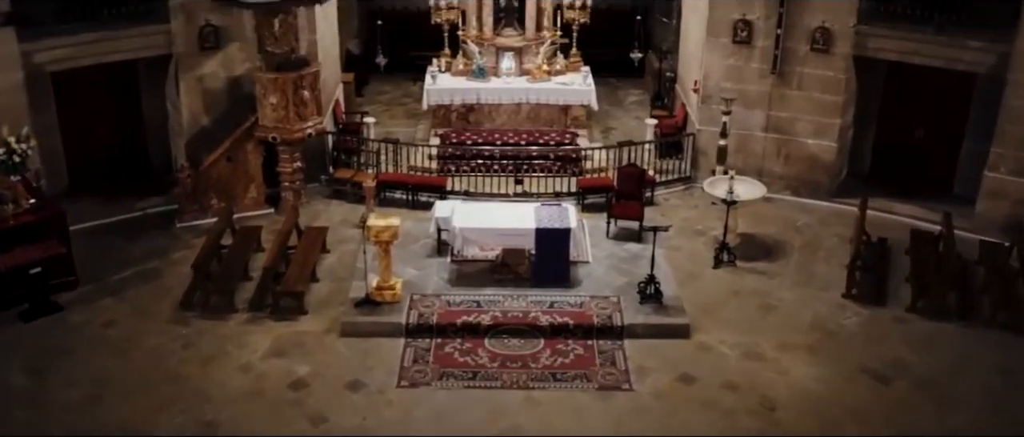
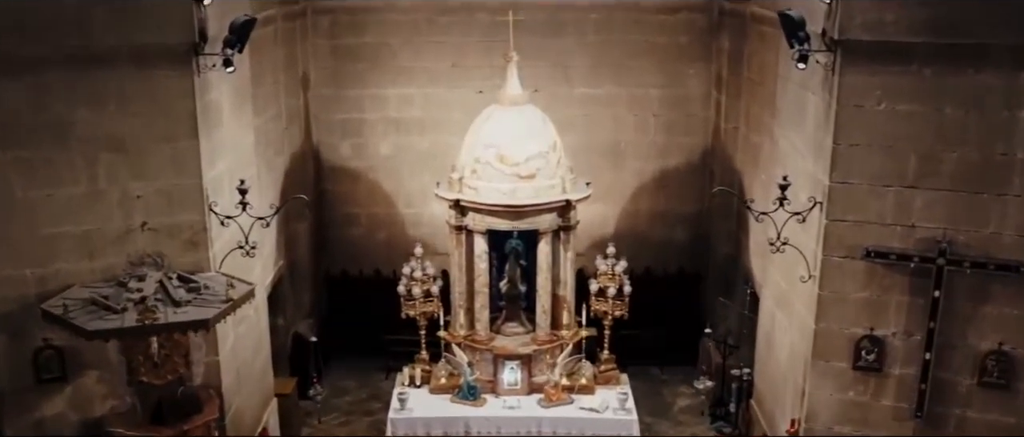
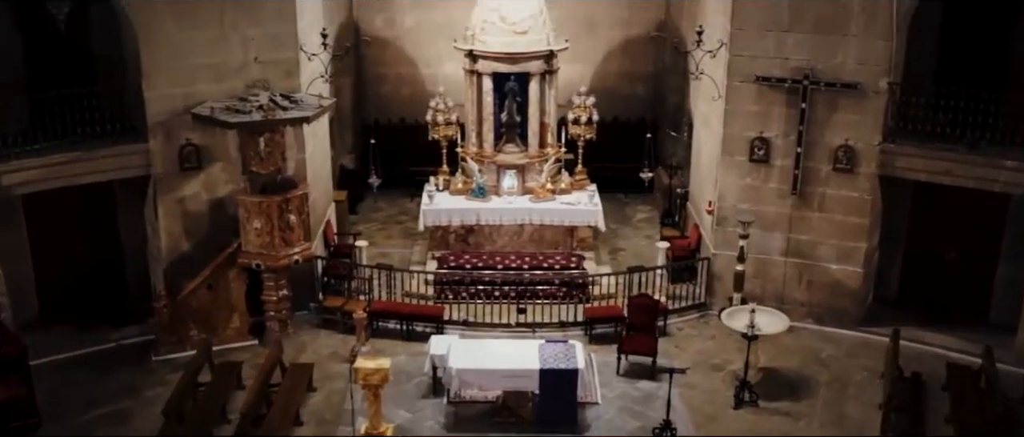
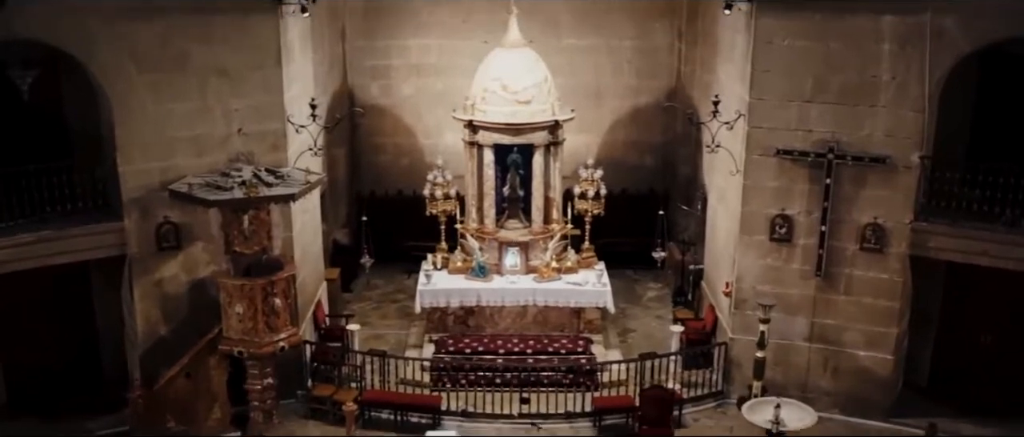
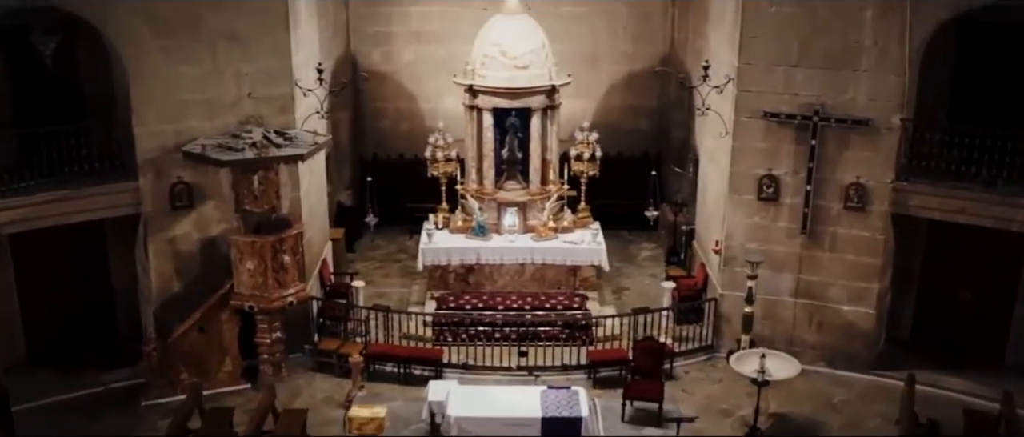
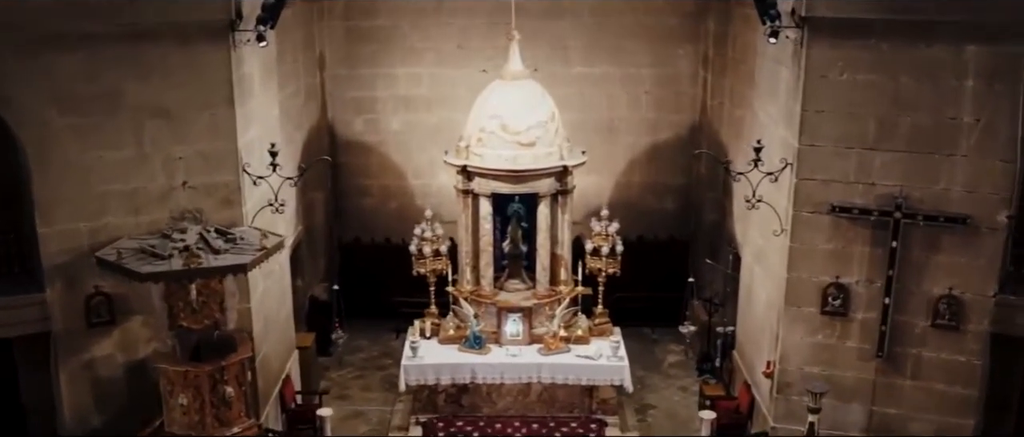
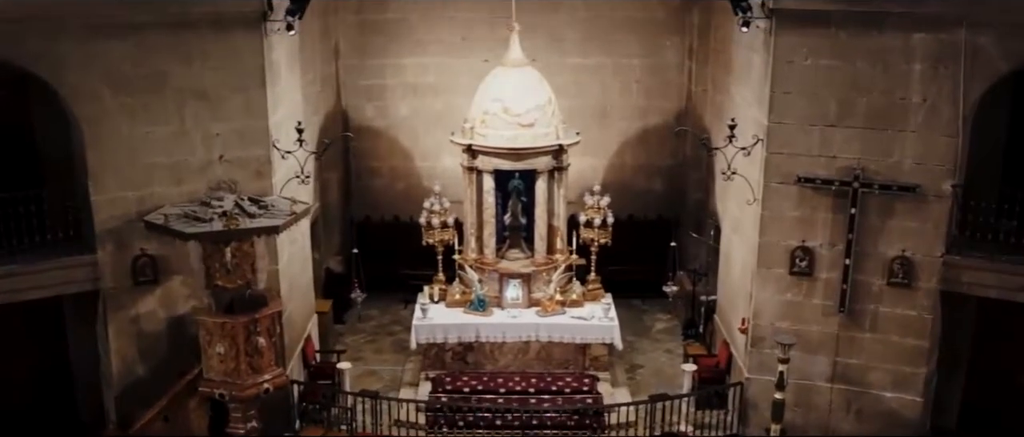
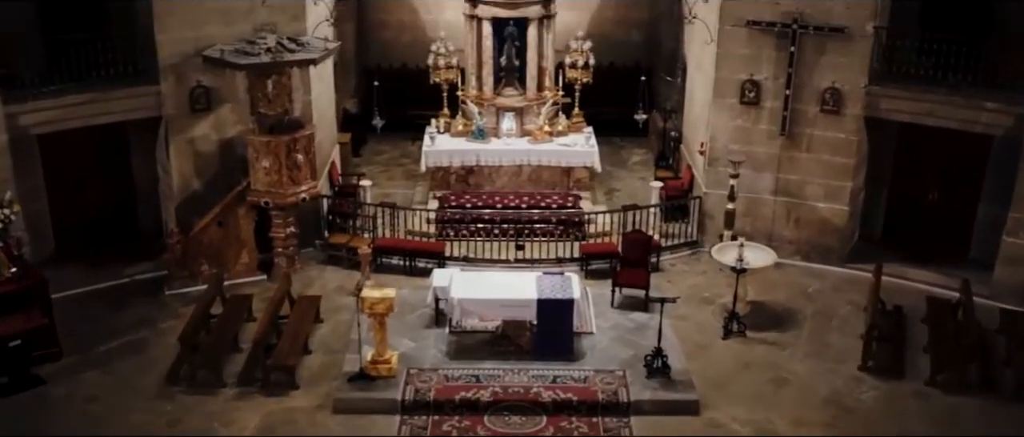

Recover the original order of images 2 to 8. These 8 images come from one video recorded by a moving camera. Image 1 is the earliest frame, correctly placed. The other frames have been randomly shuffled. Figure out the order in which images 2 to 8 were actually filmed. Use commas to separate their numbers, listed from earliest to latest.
8, 3, 5, 4, 7, 6, 2
